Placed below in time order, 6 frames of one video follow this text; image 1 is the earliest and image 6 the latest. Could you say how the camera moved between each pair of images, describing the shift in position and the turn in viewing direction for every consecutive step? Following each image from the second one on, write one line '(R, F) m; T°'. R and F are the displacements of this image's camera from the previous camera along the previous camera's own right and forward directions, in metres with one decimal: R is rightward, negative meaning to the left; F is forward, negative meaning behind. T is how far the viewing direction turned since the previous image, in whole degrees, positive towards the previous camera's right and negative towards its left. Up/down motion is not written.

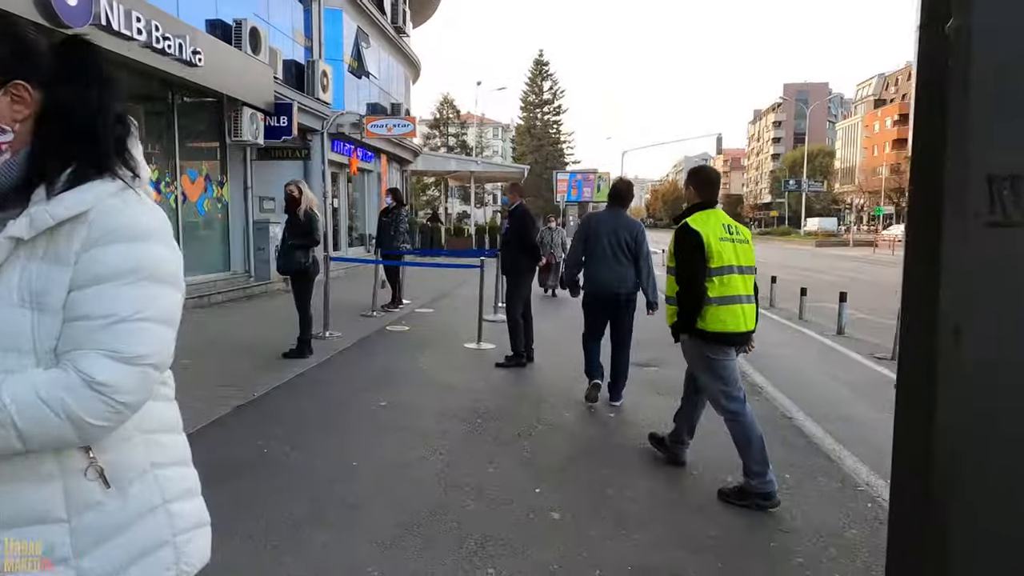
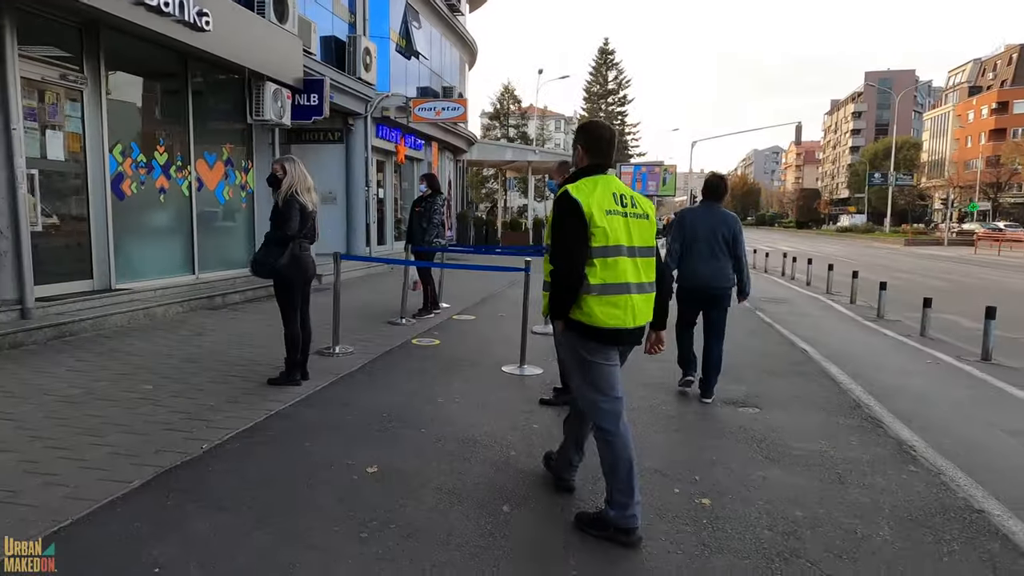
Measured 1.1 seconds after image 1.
(+0.1, +1.8) m; -5°
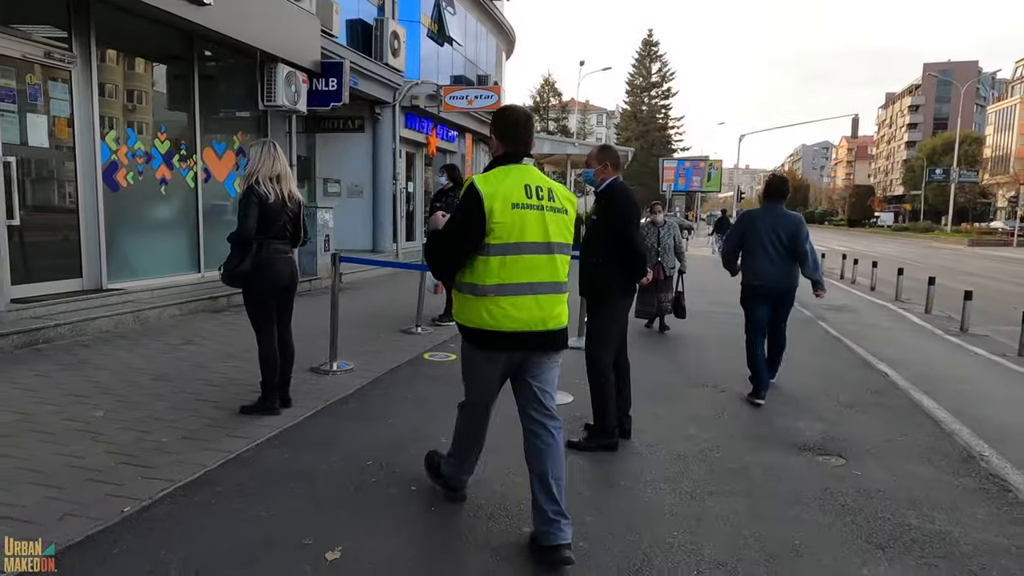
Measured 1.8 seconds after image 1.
(+0.1, +1.1) m; -3°
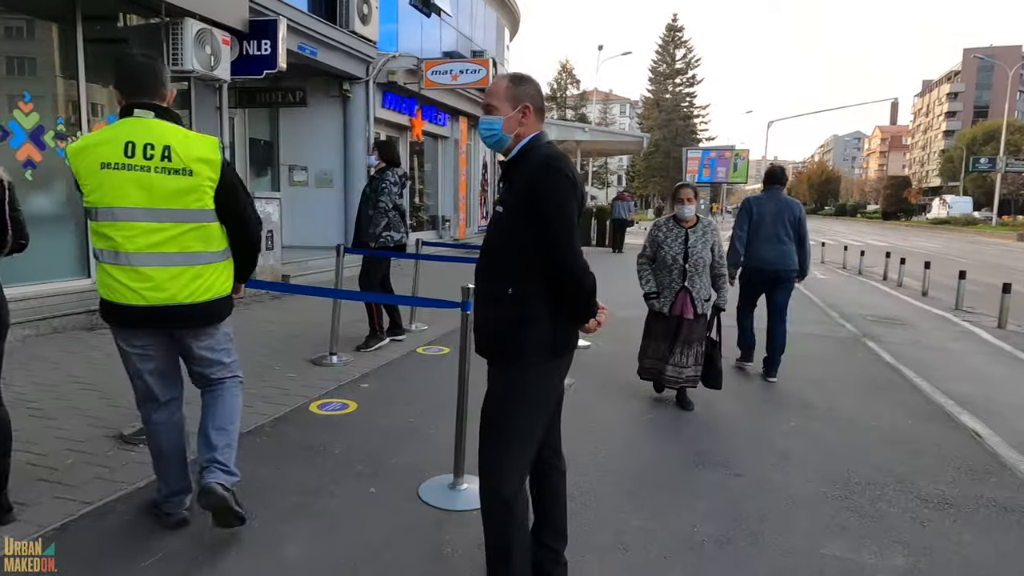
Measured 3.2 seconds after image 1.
(+0.7, +2.0) m; -2°
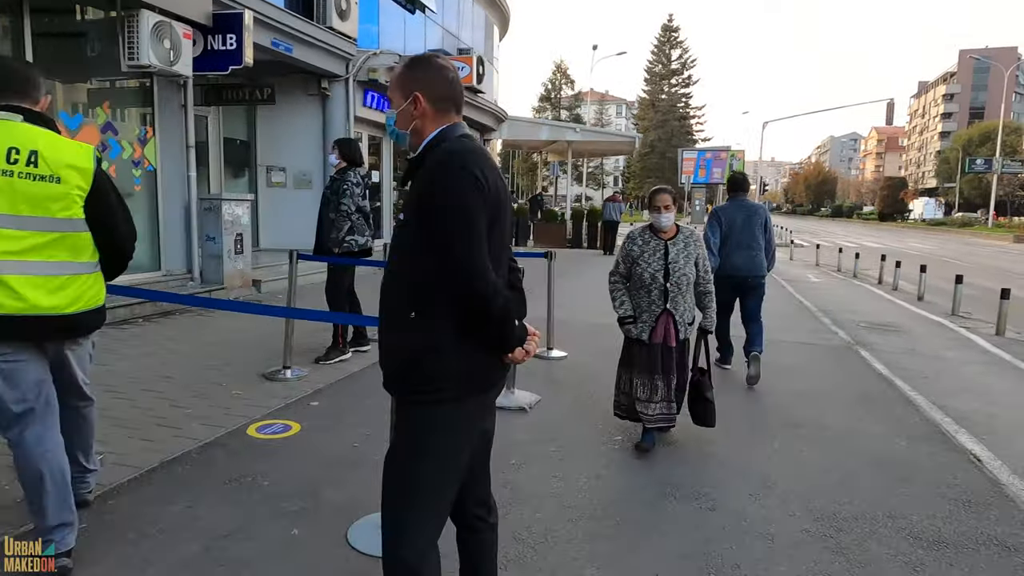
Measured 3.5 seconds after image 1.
(+0.3, +0.4) m; 0°
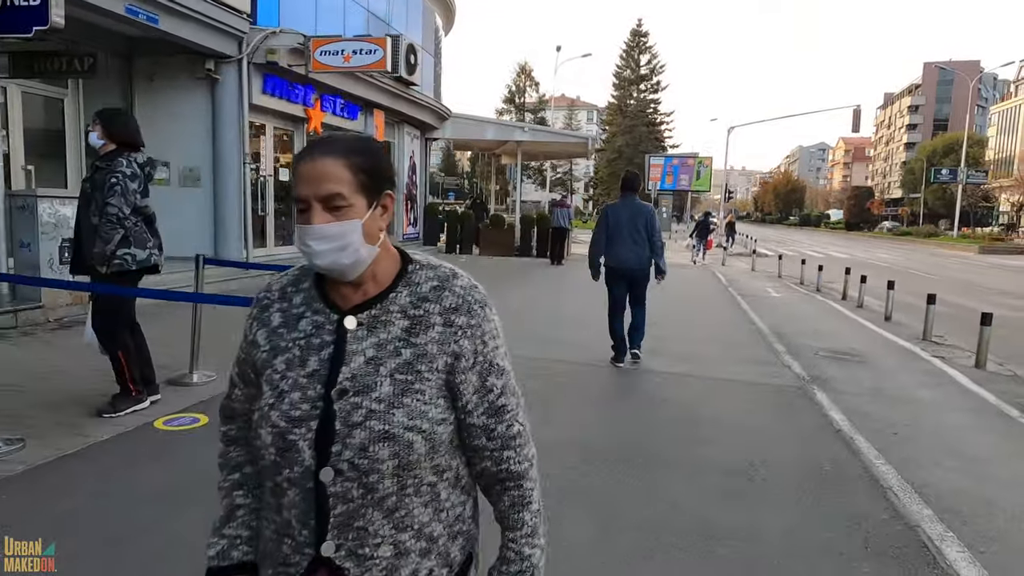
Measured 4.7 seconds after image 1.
(+1.0, +1.6) m; +2°
